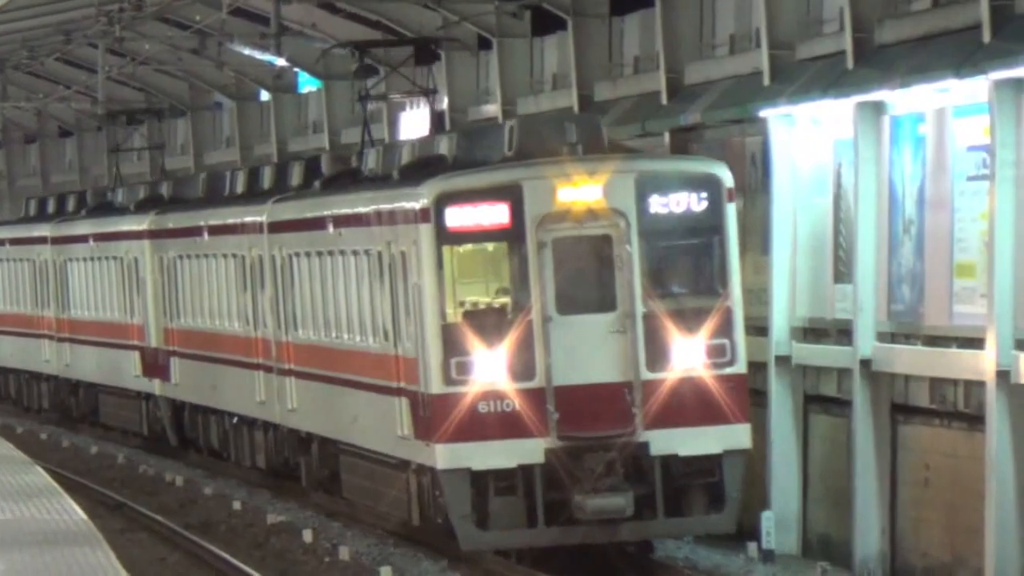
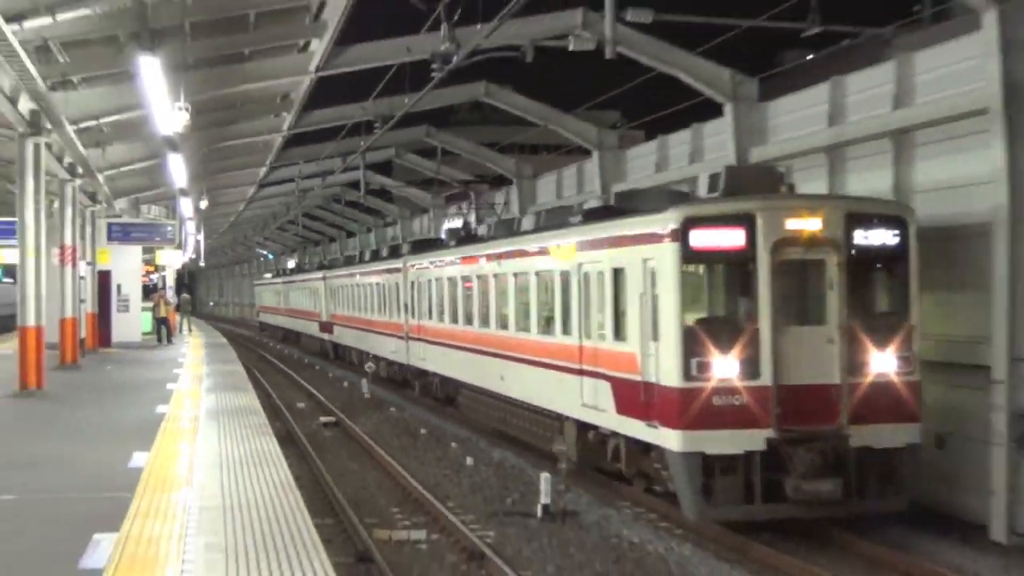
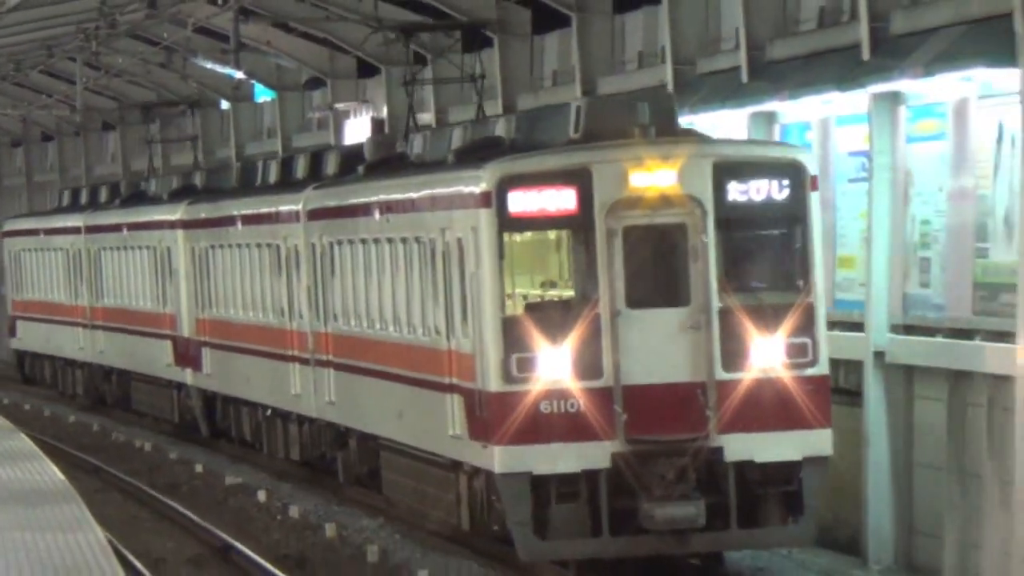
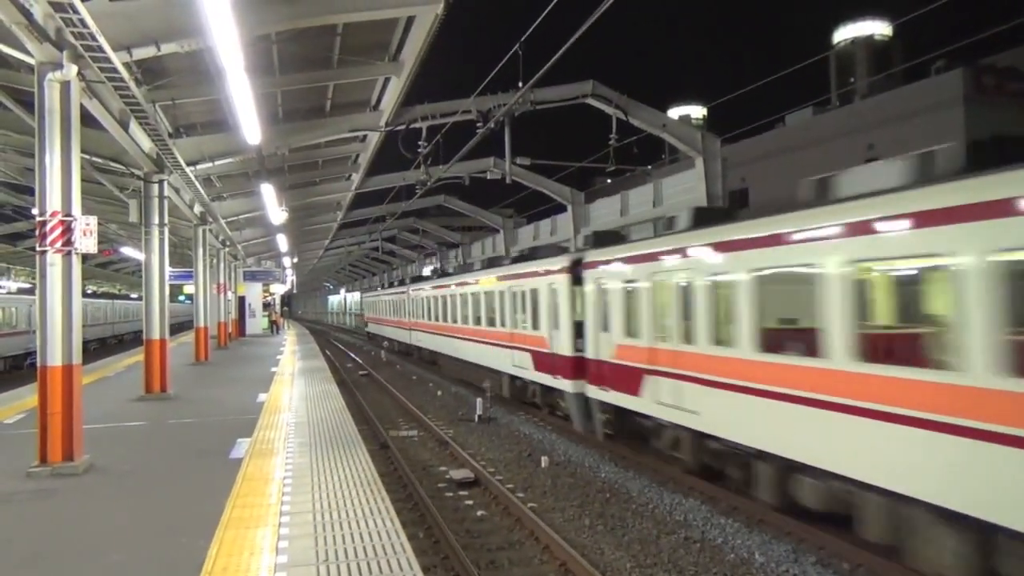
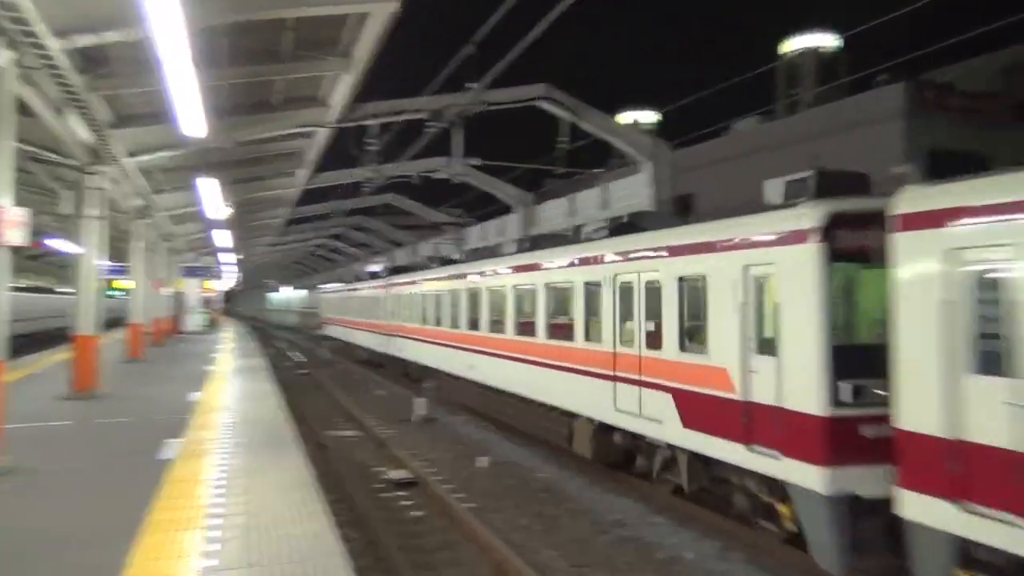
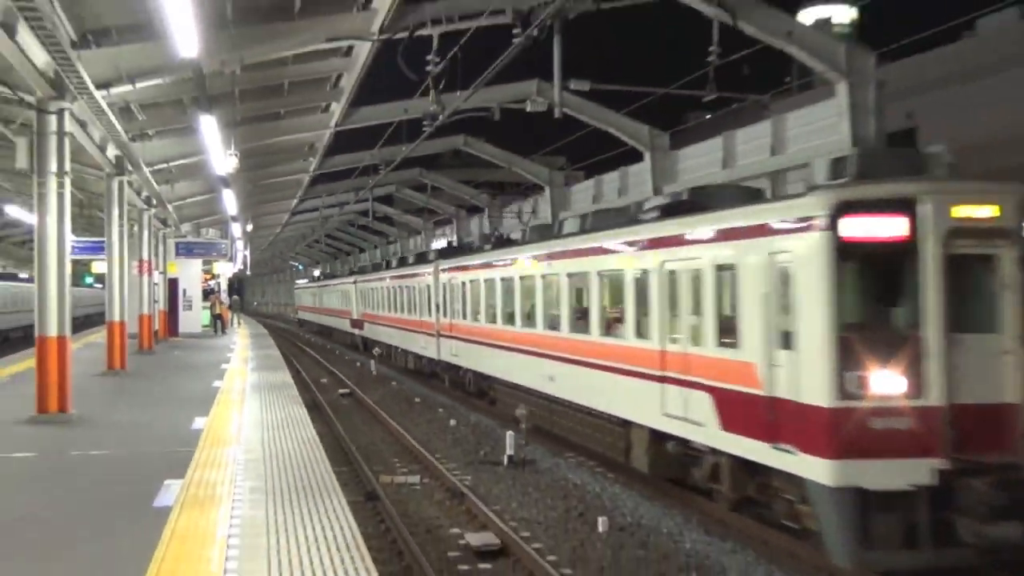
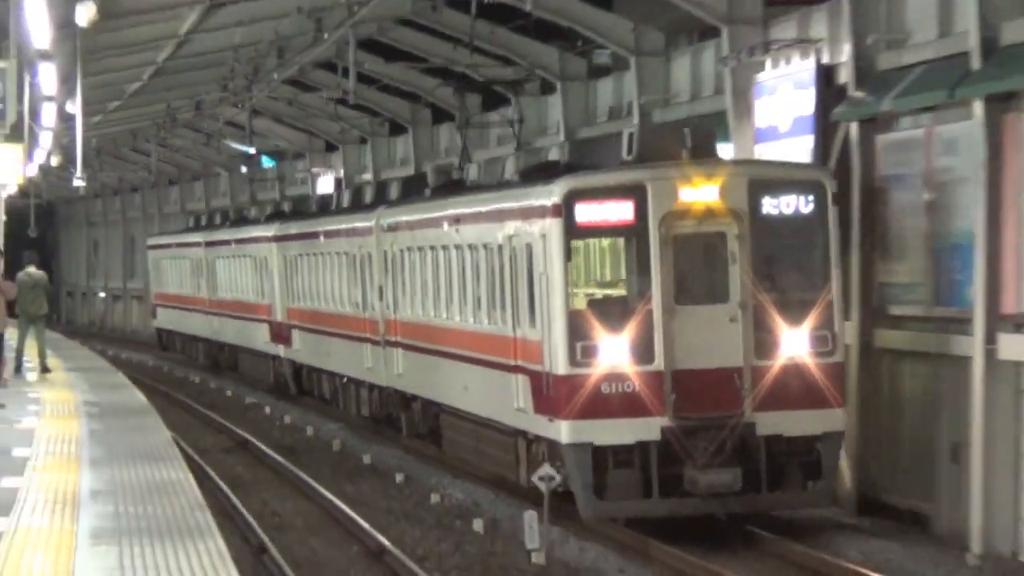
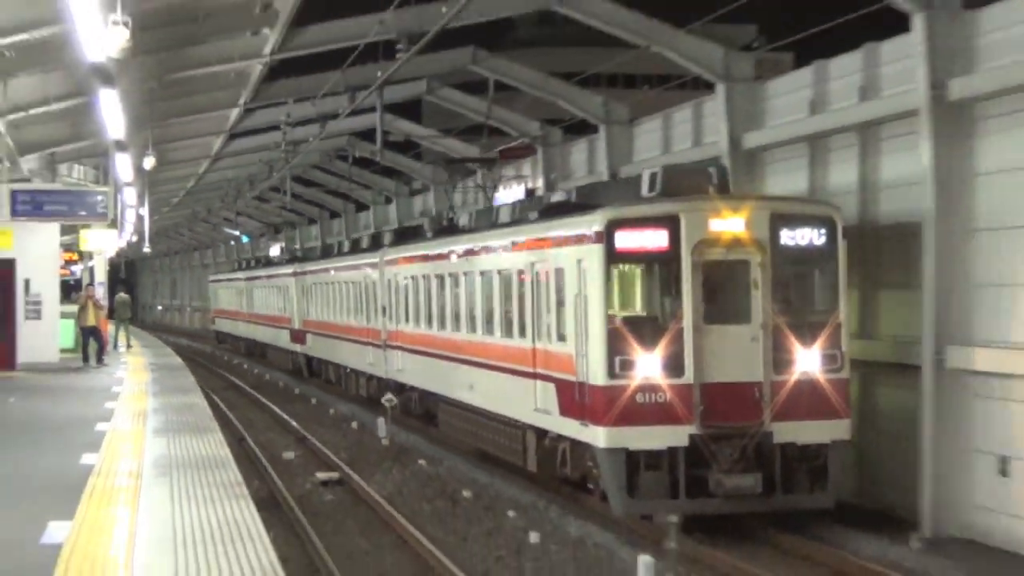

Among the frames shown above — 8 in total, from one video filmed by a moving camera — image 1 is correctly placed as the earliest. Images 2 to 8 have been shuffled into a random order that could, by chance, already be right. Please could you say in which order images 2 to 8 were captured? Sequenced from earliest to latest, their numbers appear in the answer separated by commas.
3, 7, 8, 2, 6, 4, 5
